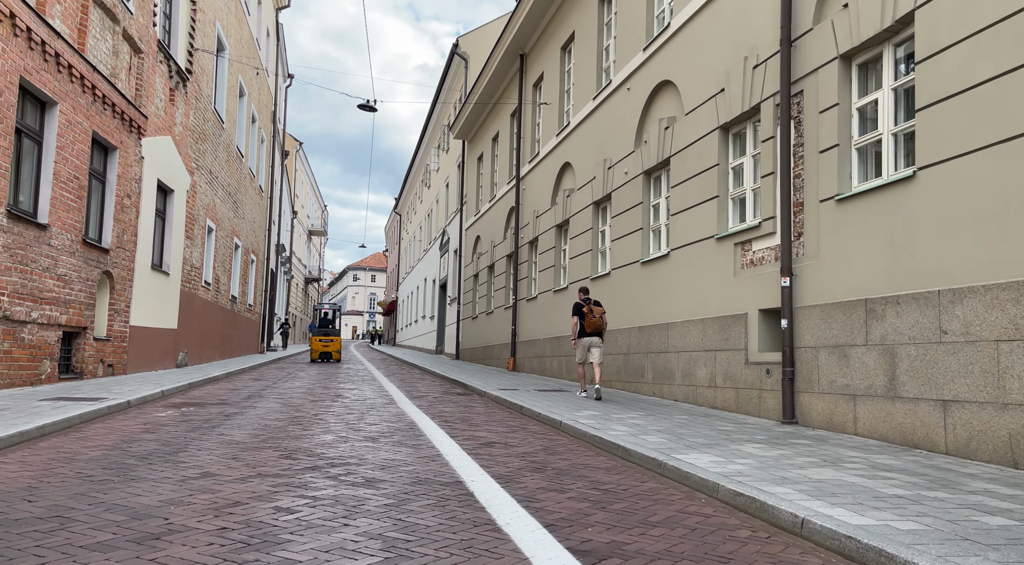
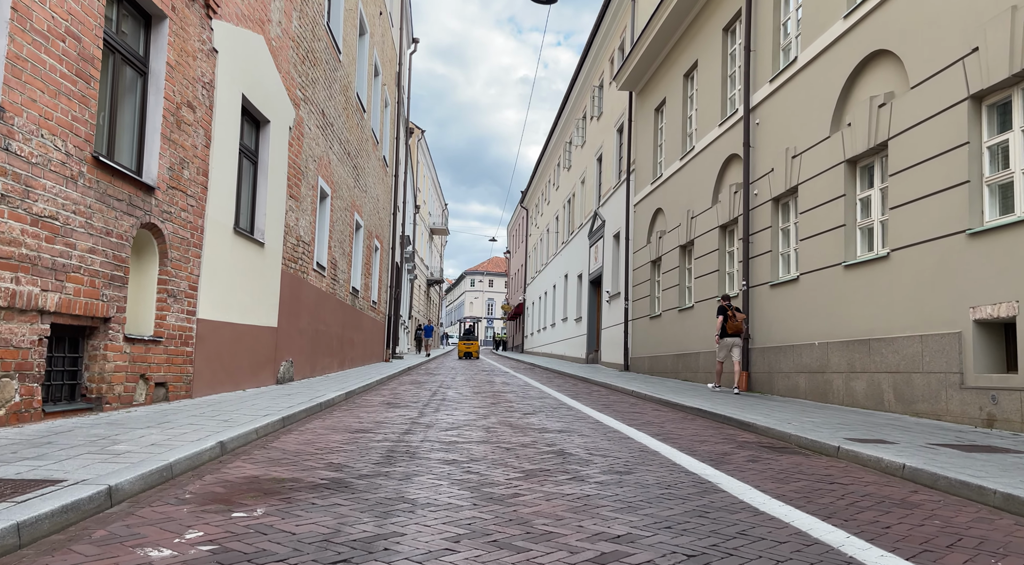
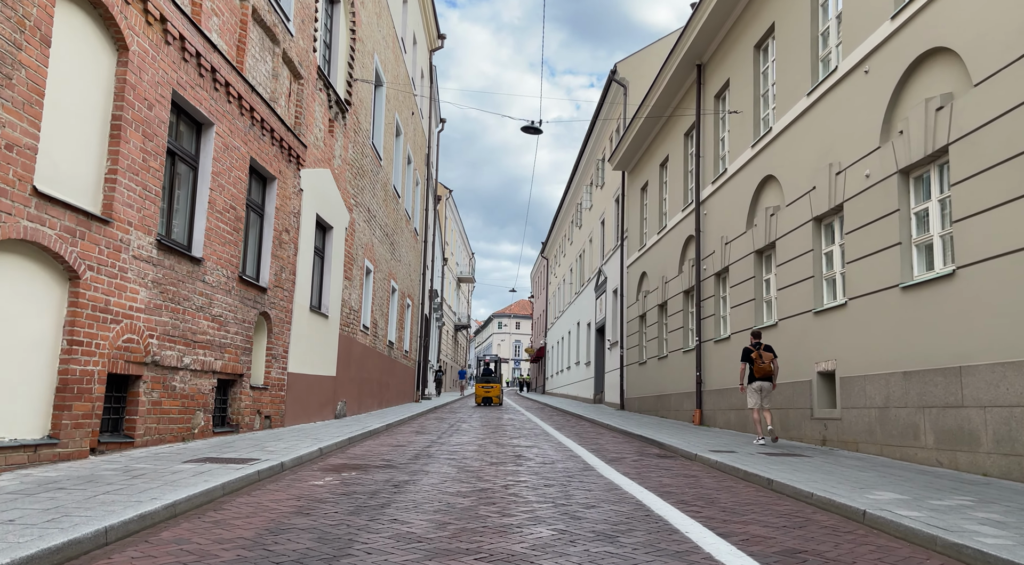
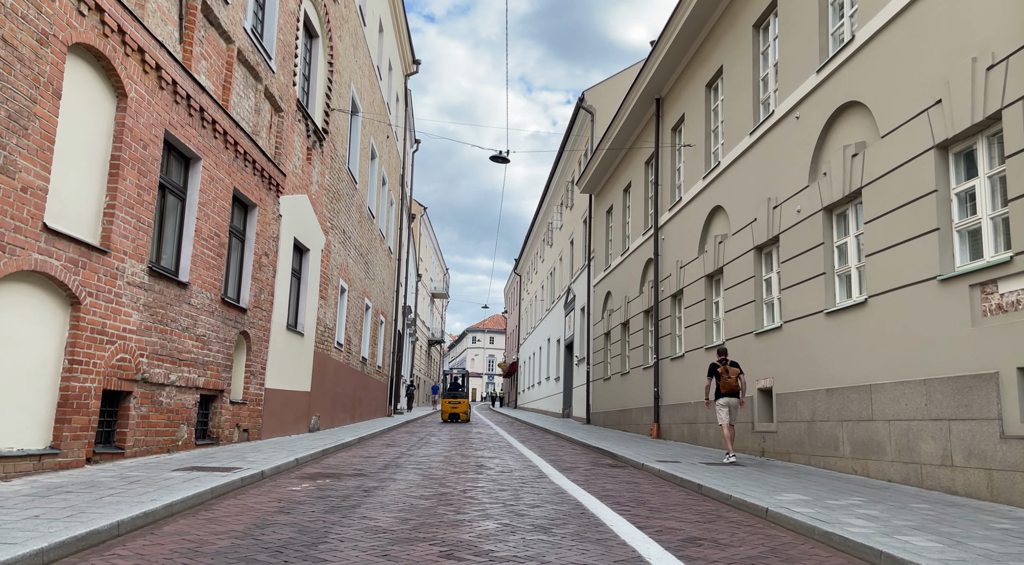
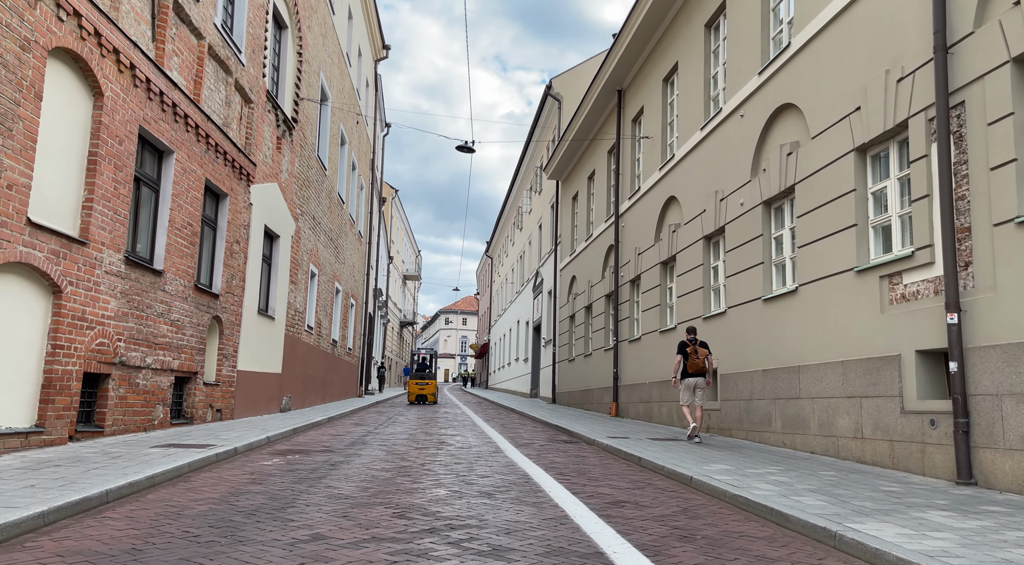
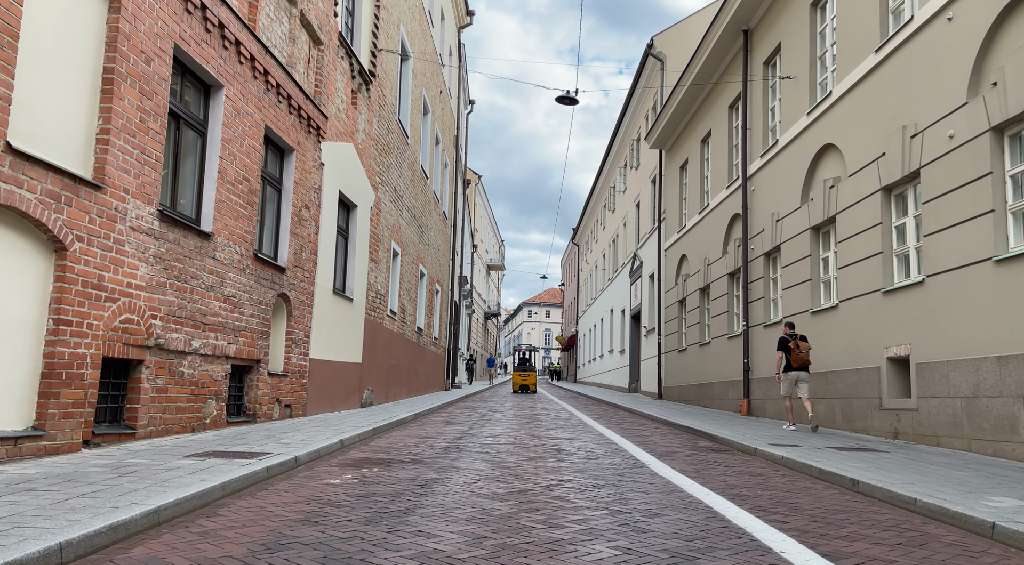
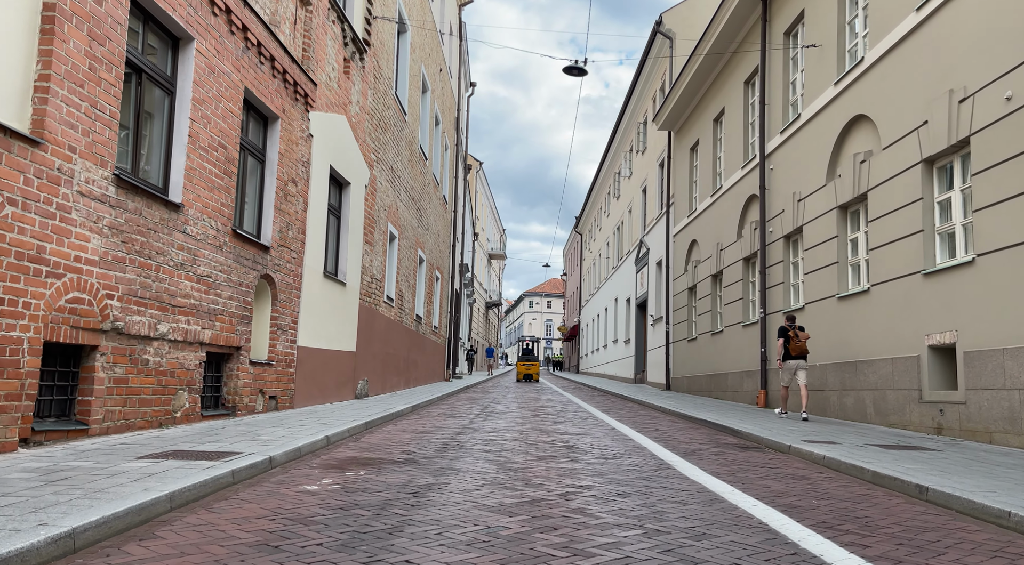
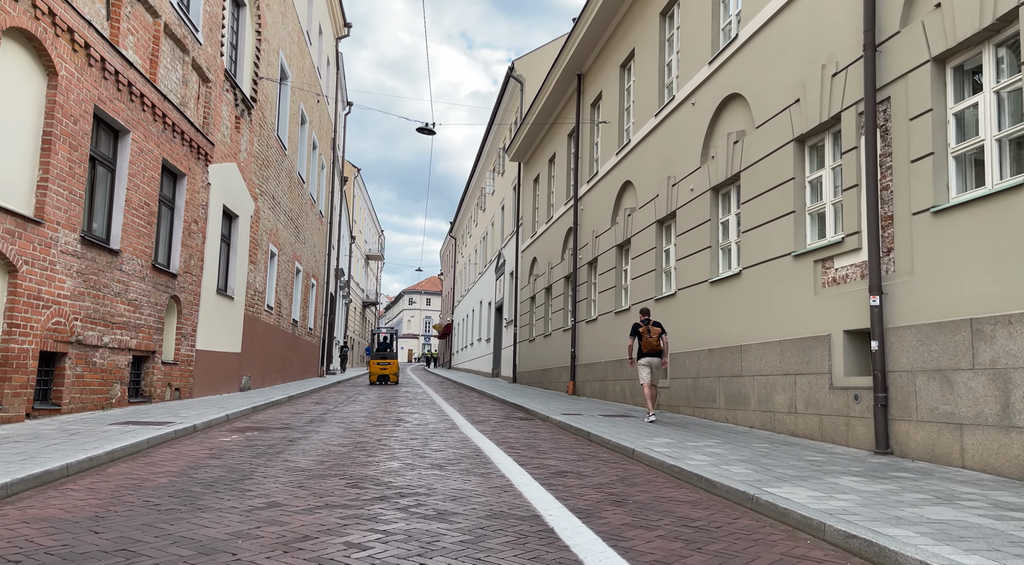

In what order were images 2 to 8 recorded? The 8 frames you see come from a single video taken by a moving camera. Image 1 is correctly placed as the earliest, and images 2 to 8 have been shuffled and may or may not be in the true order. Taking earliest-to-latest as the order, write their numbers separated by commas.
8, 5, 4, 3, 6, 7, 2
